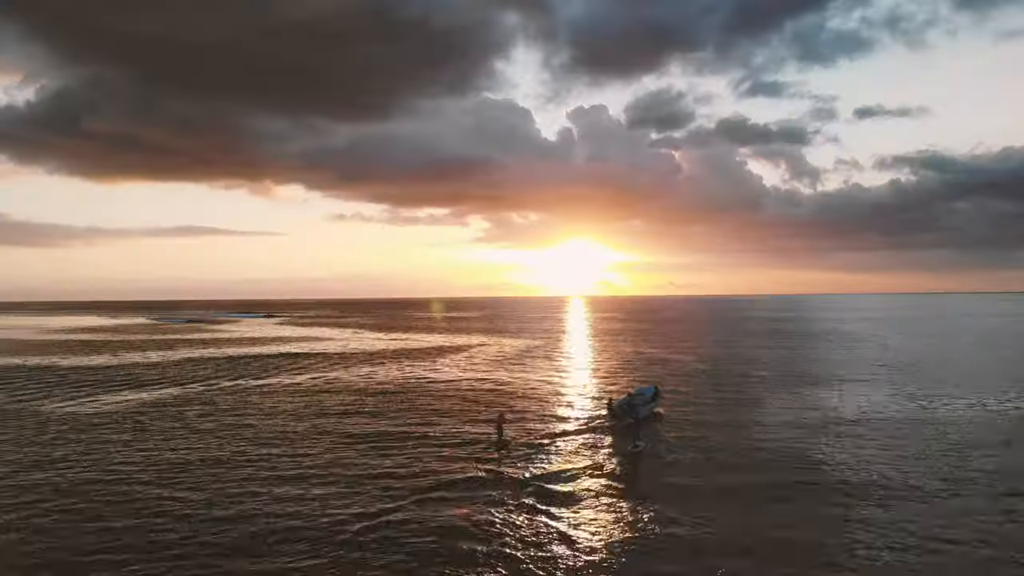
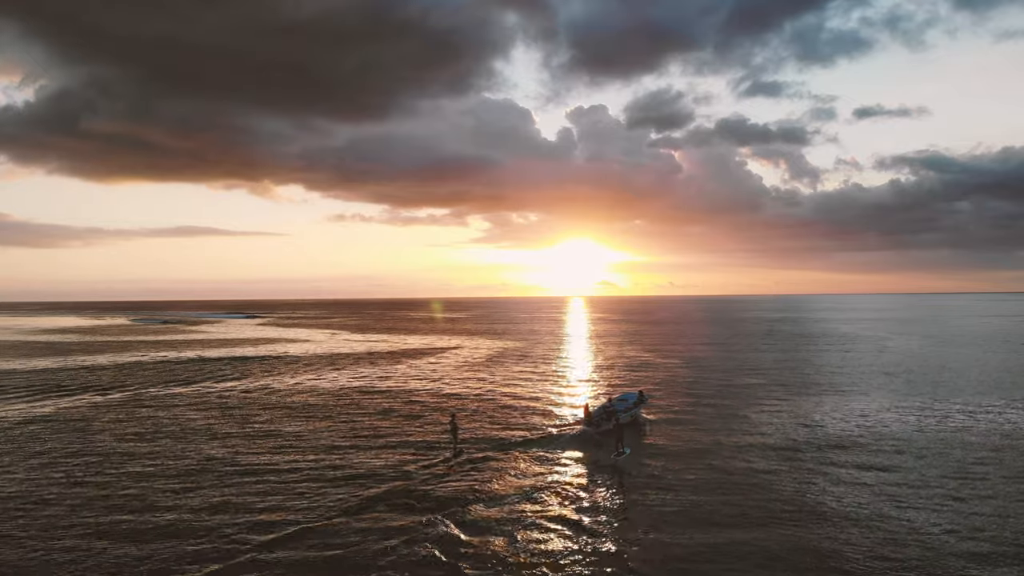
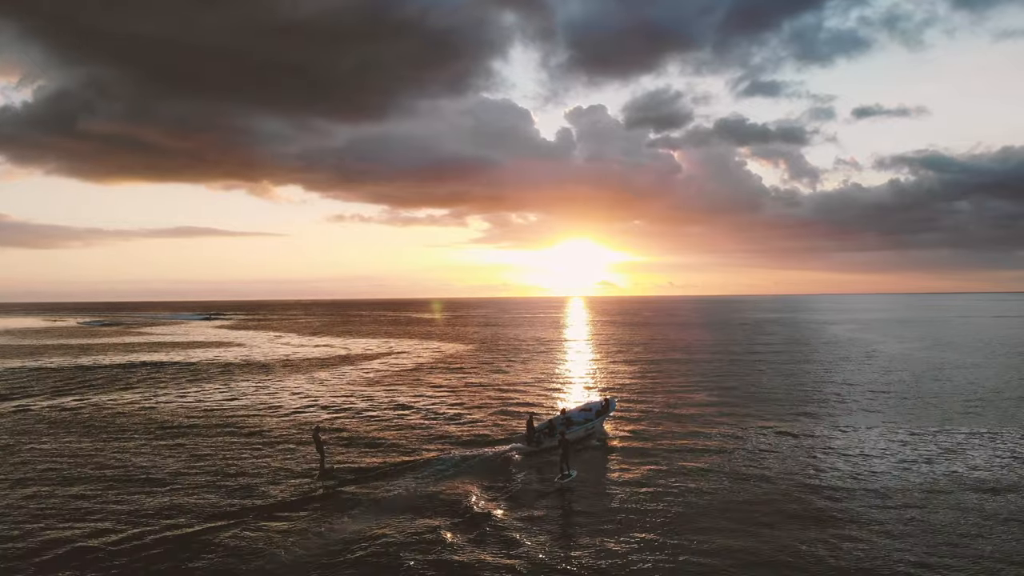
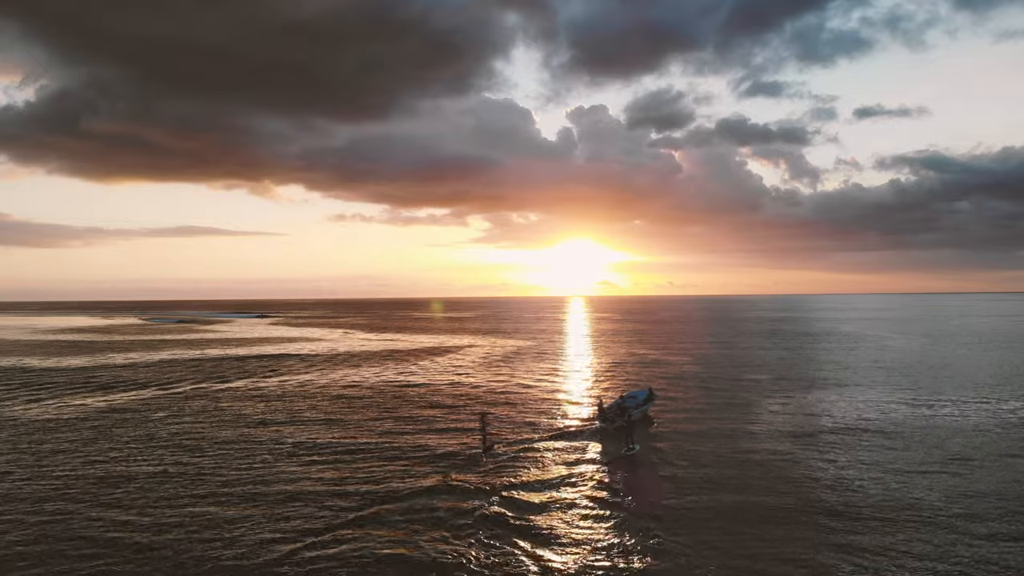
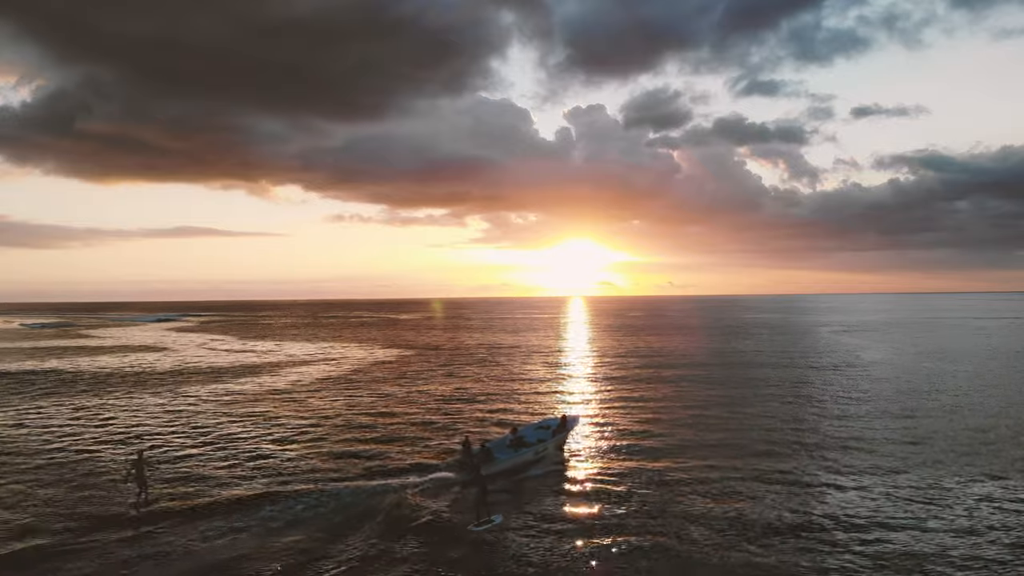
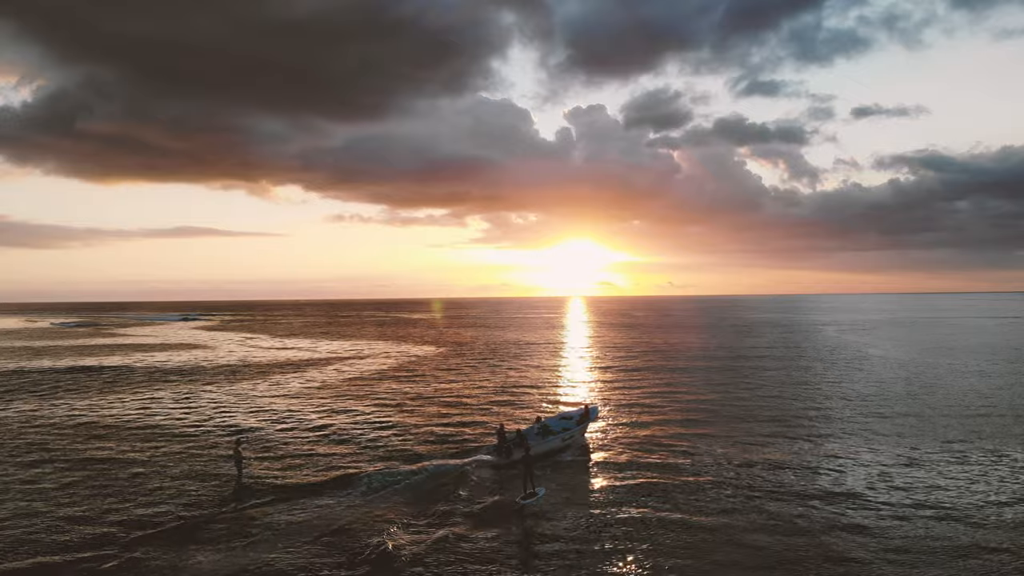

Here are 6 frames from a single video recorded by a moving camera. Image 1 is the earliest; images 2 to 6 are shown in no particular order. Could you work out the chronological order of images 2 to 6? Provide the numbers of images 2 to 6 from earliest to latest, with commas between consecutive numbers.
4, 2, 3, 6, 5
